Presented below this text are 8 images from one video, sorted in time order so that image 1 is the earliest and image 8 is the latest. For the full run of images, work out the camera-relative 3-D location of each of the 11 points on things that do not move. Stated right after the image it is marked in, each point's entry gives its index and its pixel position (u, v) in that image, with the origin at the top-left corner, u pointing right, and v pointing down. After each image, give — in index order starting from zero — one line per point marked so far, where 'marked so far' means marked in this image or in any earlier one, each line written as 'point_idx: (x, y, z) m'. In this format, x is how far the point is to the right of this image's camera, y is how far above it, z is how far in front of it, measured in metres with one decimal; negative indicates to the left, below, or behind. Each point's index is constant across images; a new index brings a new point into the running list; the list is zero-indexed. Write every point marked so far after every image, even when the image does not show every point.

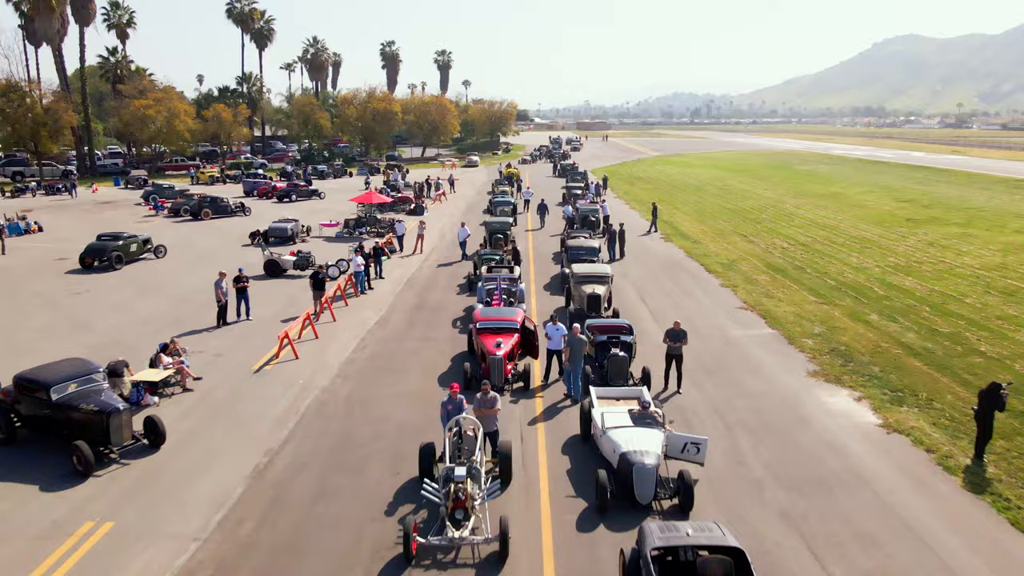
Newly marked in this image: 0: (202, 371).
0: (-7.6, -2.0, +16.7) m
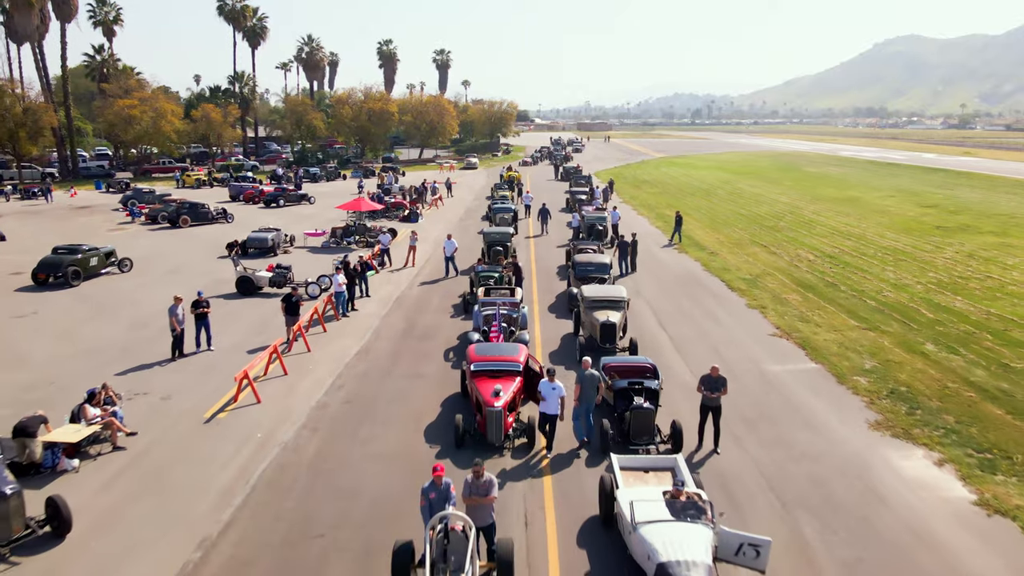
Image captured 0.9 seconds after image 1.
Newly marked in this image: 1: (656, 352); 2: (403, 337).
0: (-7.6, -2.7, +14.0) m
1: (+3.8, -1.7, +17.8) m
2: (-3.1, -1.4, +19.6) m
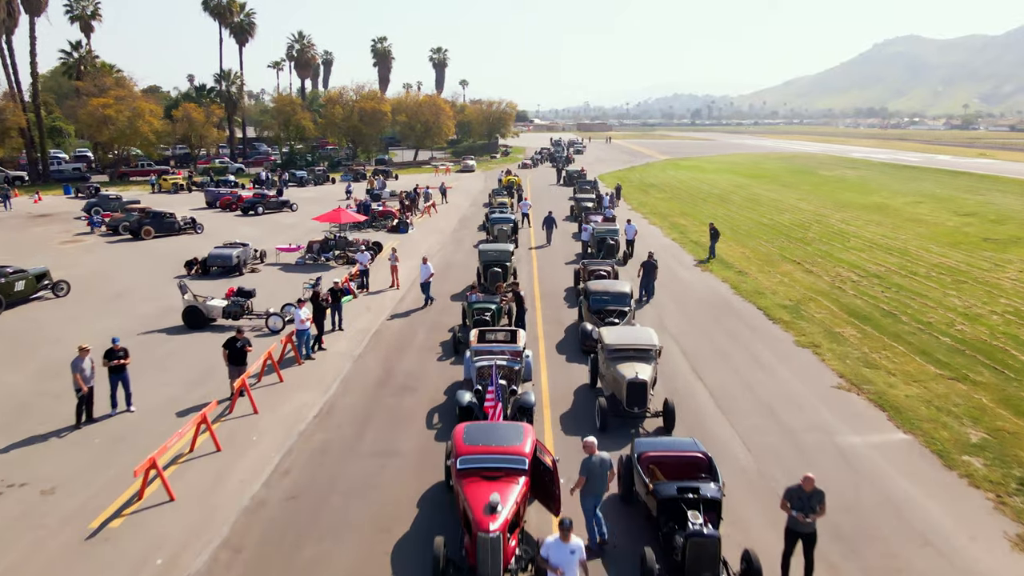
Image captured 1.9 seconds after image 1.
0: (-7.6, -3.7, +10.1) m
1: (+3.8, -2.7, +14.0) m
2: (-3.1, -2.4, +15.7) m
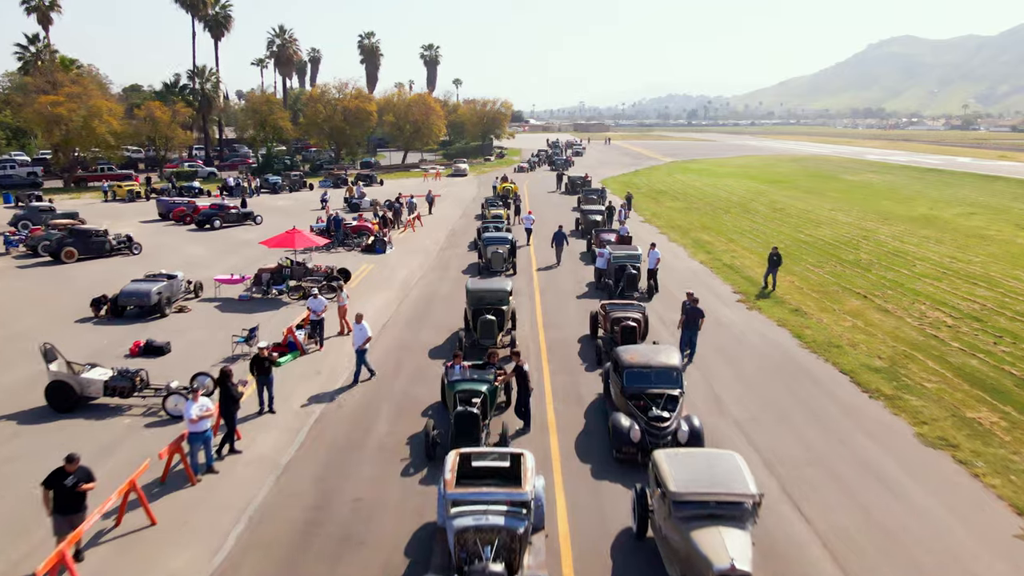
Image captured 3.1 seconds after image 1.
0: (-7.5, -5.0, +4.4) m
1: (+3.8, -4.0, +8.3) m
2: (-3.1, -3.7, +10.0) m
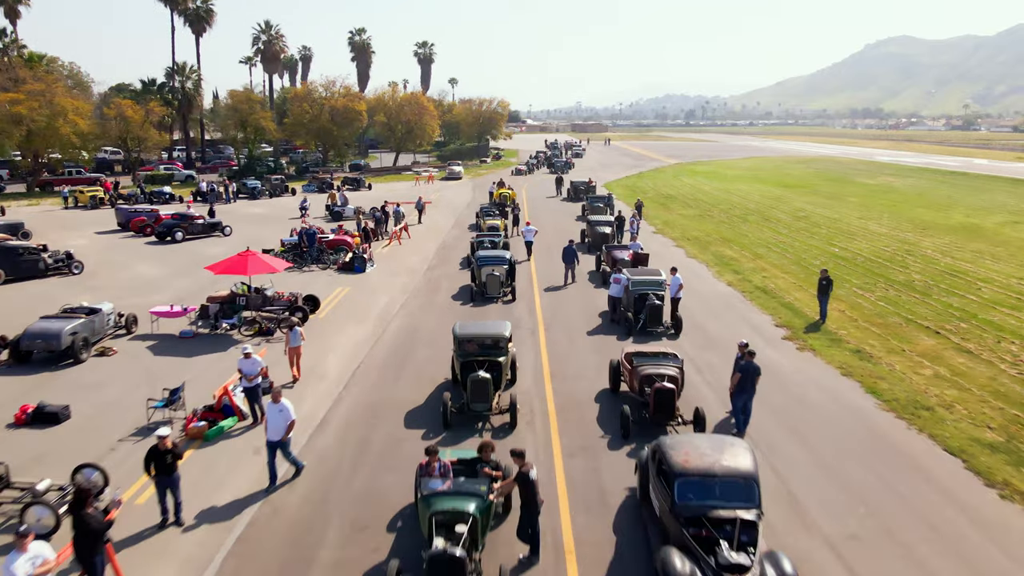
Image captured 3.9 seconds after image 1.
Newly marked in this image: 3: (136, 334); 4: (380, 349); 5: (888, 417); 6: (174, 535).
0: (-7.5, -6.0, +0.3) m
1: (+3.9, -5.0, +4.3) m
2: (-3.1, -4.7, +6.0) m
3: (-10.6, -1.3, +19.2) m
4: (-3.6, -1.7, +18.8) m
5: (+7.7, -2.6, +14.0) m
6: (-5.0, -3.6, +10.0) m
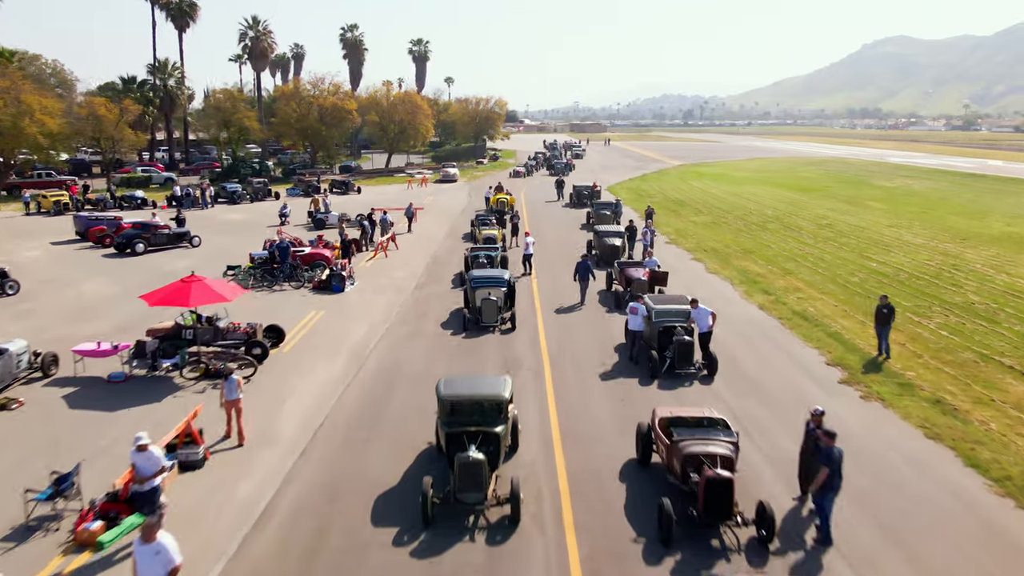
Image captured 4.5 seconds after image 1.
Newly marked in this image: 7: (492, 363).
0: (-7.4, -6.8, -3.1) m
1: (+3.9, -5.7, +1.0) m
2: (-3.0, -5.5, +2.6) m
3: (-10.6, -2.1, +15.8) m
4: (-3.6, -2.5, +15.4) m
5: (+7.7, -3.4, +10.7) m
6: (-5.0, -4.4, +6.6) m
7: (-0.5, -1.9, +17.4) m
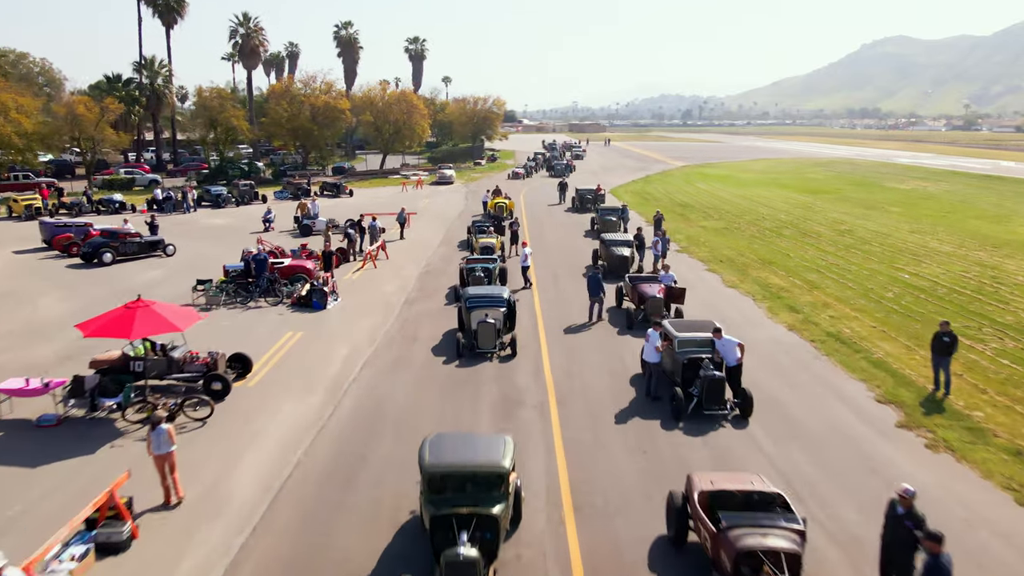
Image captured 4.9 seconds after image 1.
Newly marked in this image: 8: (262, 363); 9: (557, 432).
0: (-7.3, -7.3, -5.4) m
1: (+4.0, -6.3, -1.3) m
2: (-3.0, -6.0, +0.3) m
3: (-10.6, -2.6, +13.4) m
4: (-3.6, -3.0, +13.1) m
5: (+7.8, -3.9, +8.4) m
6: (-5.0, -4.9, +4.3) m
7: (-0.5, -2.5, +15.1) m
8: (-6.3, -1.9, +17.3) m
9: (+0.9, -2.7, +13.4) m
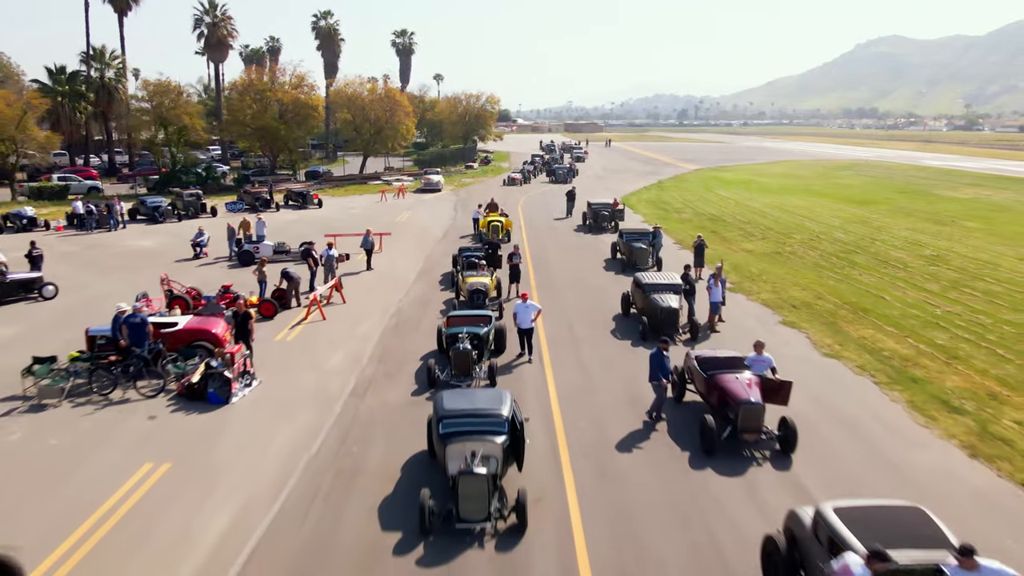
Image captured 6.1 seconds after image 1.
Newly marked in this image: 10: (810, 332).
0: (-7.0, -9.1, -13.2) m
1: (+4.2, -8.0, -9.0) m
2: (-2.7, -7.8, -7.4) m
3: (-10.4, -4.4, +5.7) m
4: (-3.5, -4.8, +5.4) m
5: (+7.9, -5.7, +0.8) m
6: (-4.7, -6.7, -3.4) m
7: (-0.4, -4.2, +7.4) m
8: (-6.3, -3.7, +9.6) m
9: (+1.0, -4.4, +5.7) m
10: (+8.2, -1.2, +18.7) m
